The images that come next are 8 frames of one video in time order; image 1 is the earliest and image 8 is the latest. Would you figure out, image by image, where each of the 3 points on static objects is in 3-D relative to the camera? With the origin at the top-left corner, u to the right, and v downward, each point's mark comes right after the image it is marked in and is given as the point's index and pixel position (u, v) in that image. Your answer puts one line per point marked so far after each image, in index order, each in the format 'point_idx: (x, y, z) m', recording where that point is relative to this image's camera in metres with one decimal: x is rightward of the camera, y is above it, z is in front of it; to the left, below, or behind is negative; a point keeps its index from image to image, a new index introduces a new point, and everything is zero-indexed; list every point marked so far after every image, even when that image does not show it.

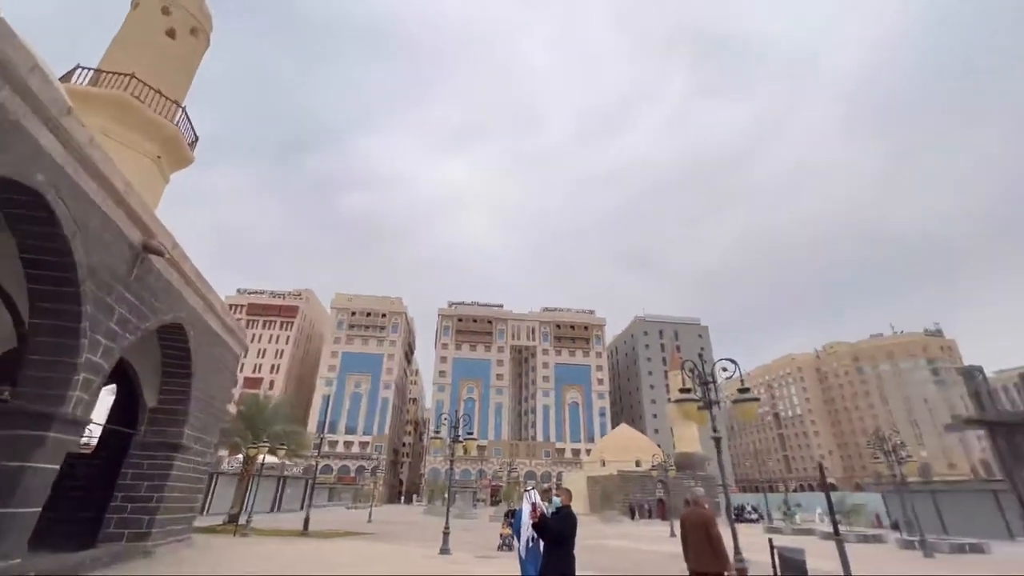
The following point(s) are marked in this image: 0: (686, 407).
0: (+3.8, -2.5, +10.3) m
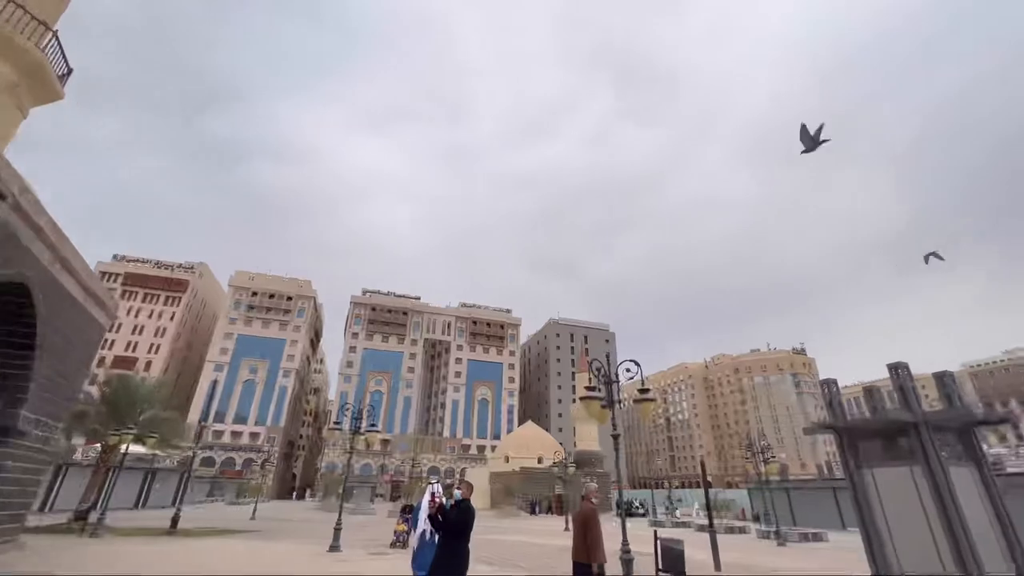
0: (+1.8, -2.6, +10.7) m
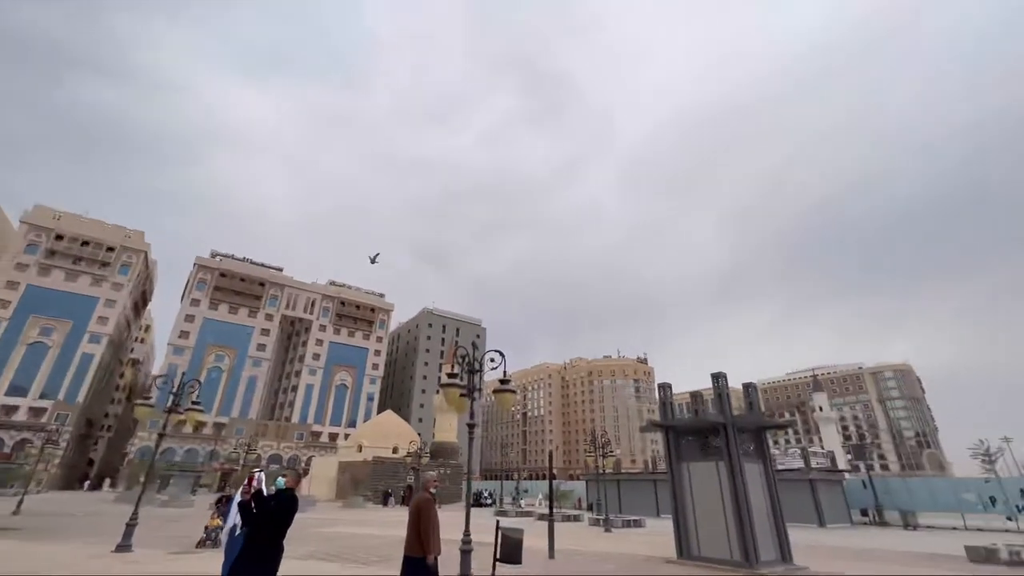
0: (-1.5, -2.3, +10.6) m
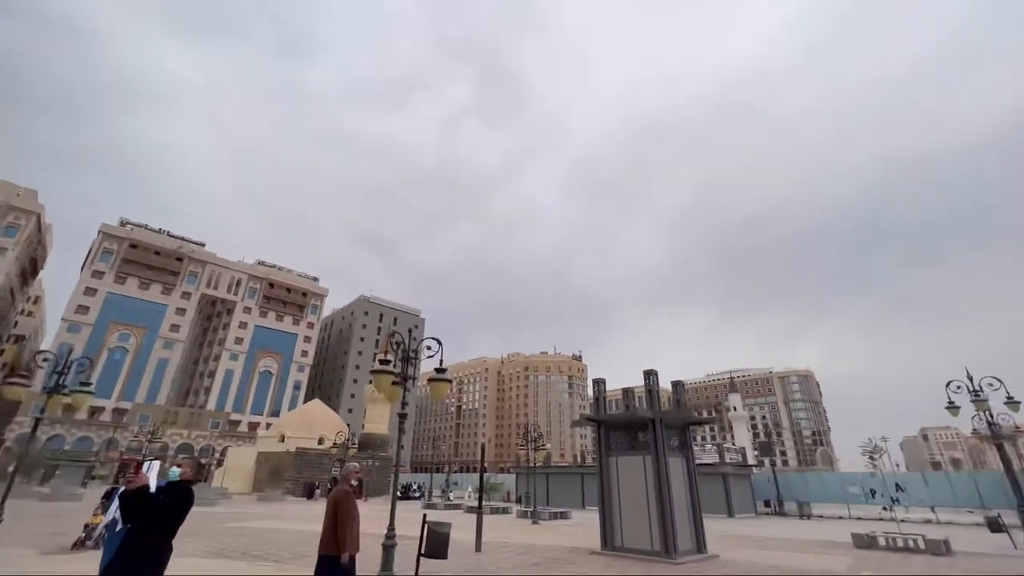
0: (-2.9, -2.0, +10.2) m
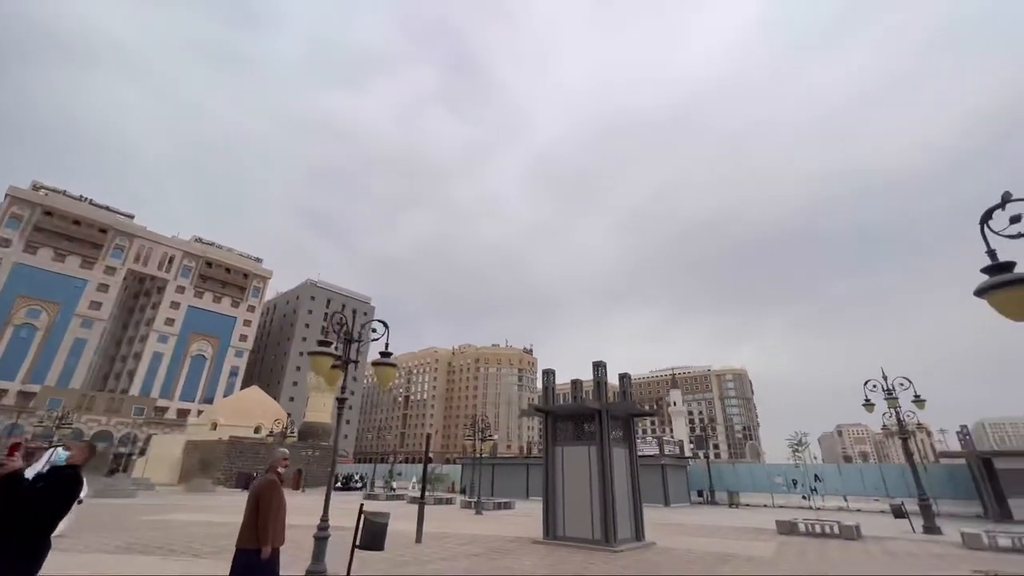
0: (-4.0, -1.6, +9.7) m
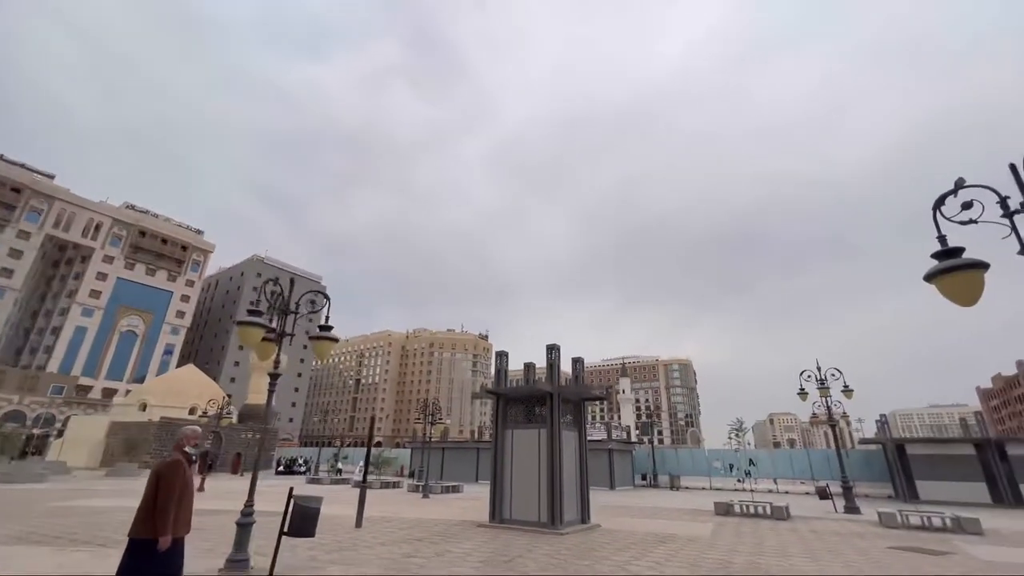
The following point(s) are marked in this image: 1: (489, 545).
0: (-4.9, -1.0, +9.0) m
1: (-0.4, -4.8, +8.5) m
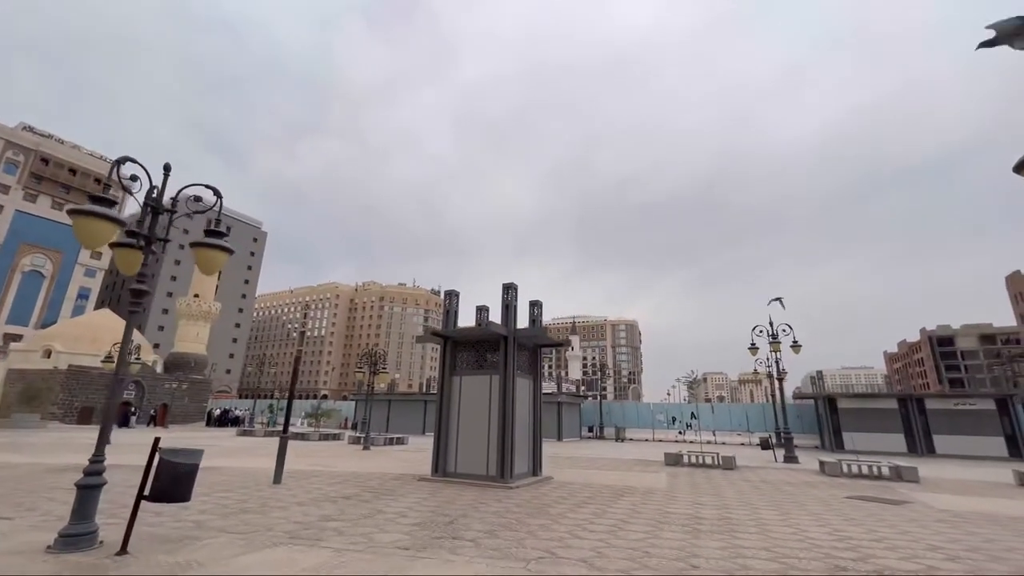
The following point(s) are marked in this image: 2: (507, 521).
0: (-5.8, +0.4, +7.5) m
1: (-1.4, -3.6, +7.7) m
2: (-0.1, -3.3, +6.6) m
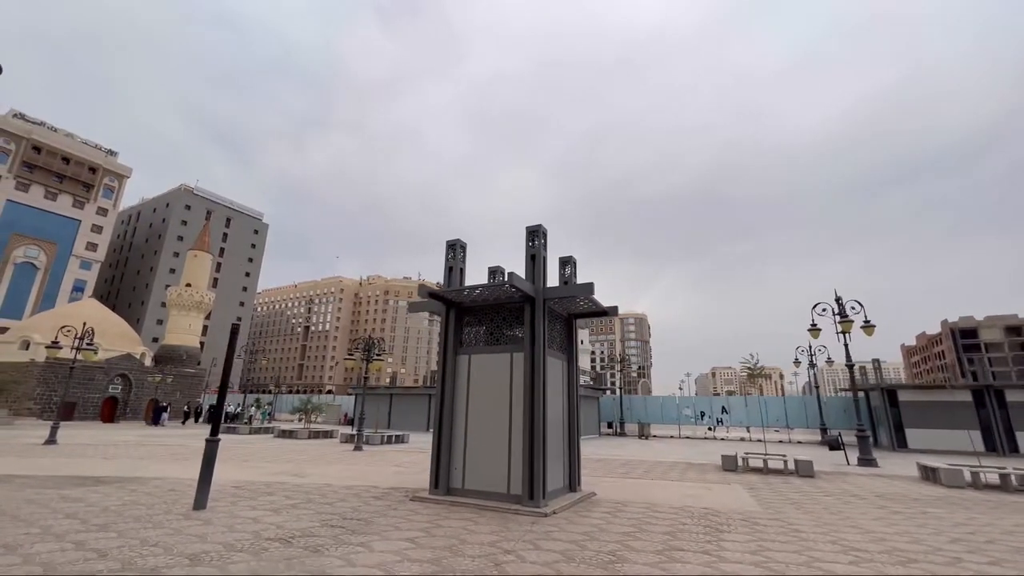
0: (-5.4, +1.0, +5.5) m
1: (-1.0, -2.9, +5.7) m
2: (+0.3, -2.7, +4.5) m
